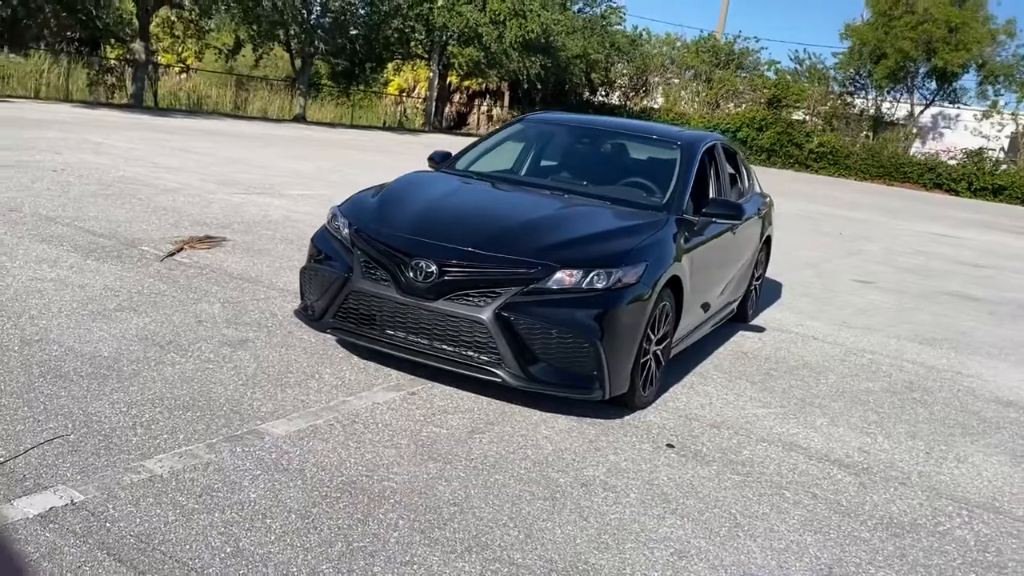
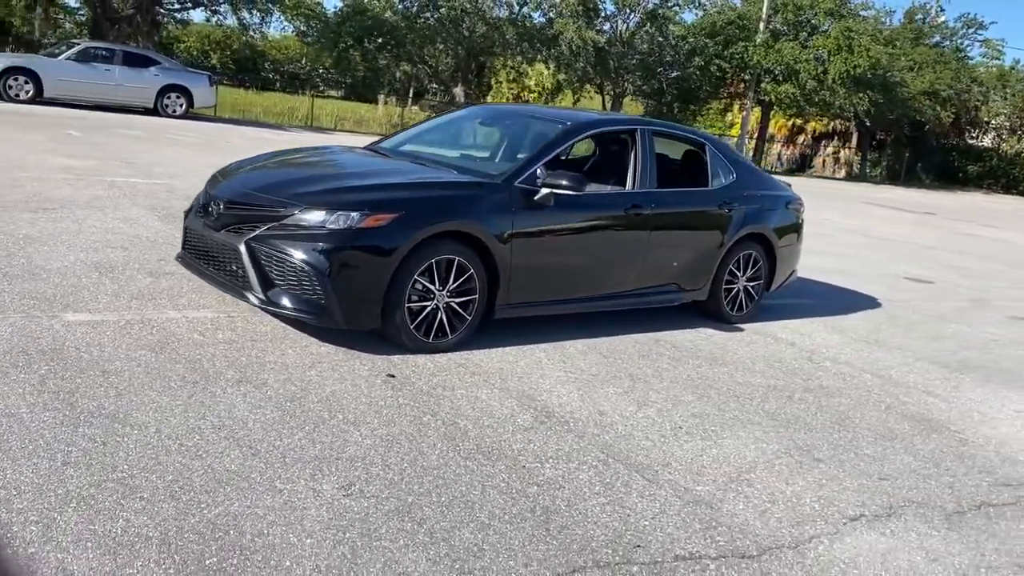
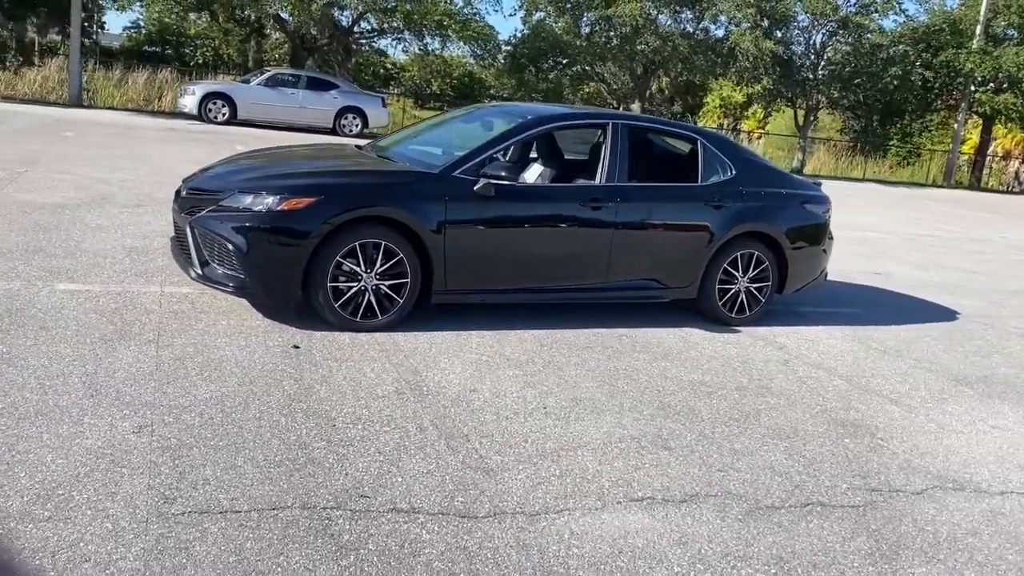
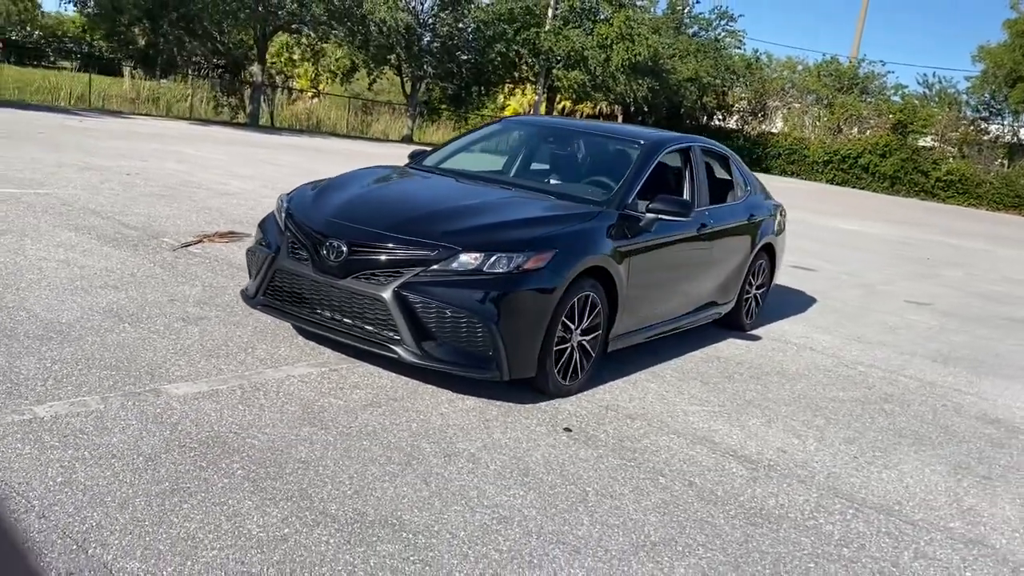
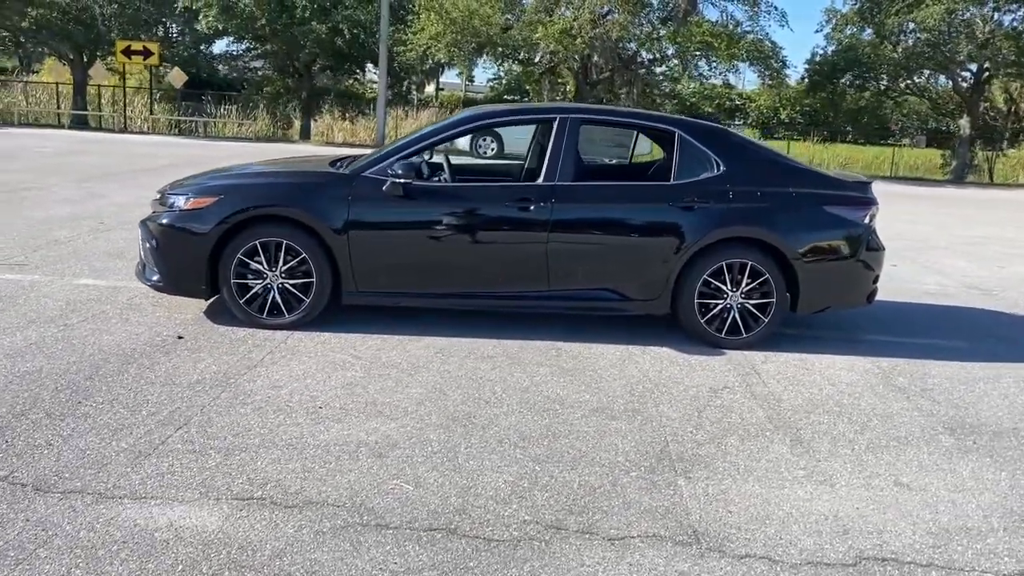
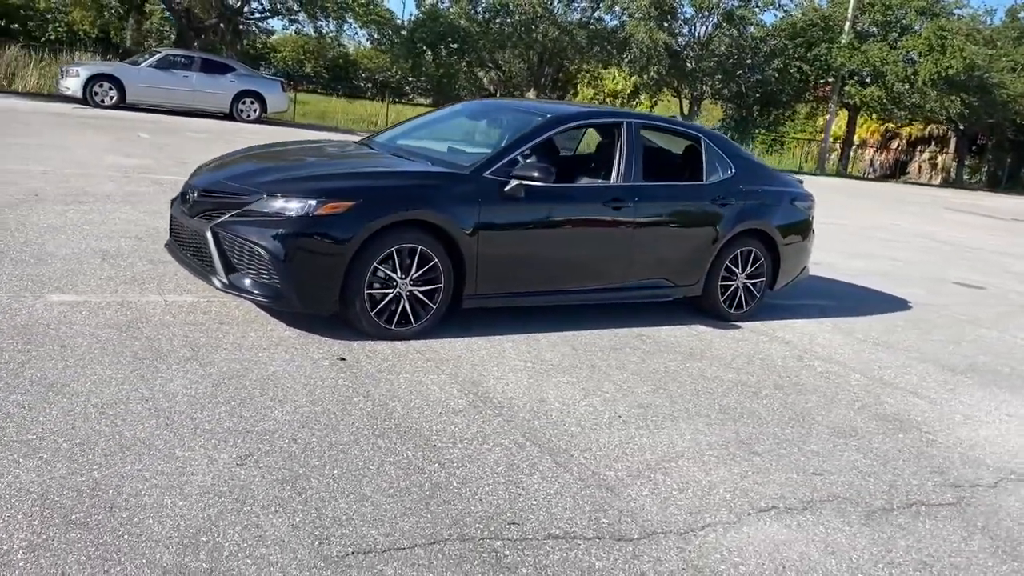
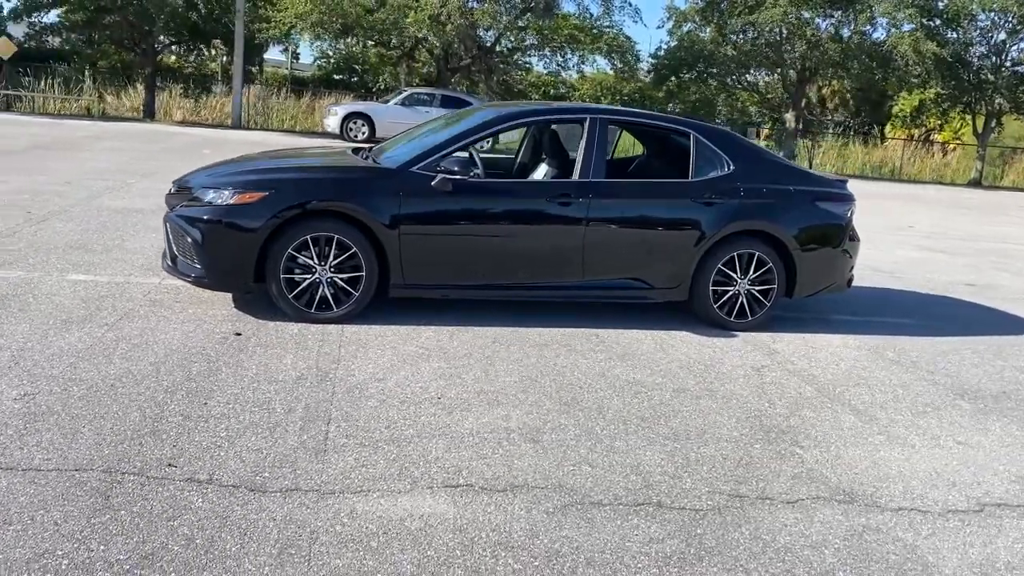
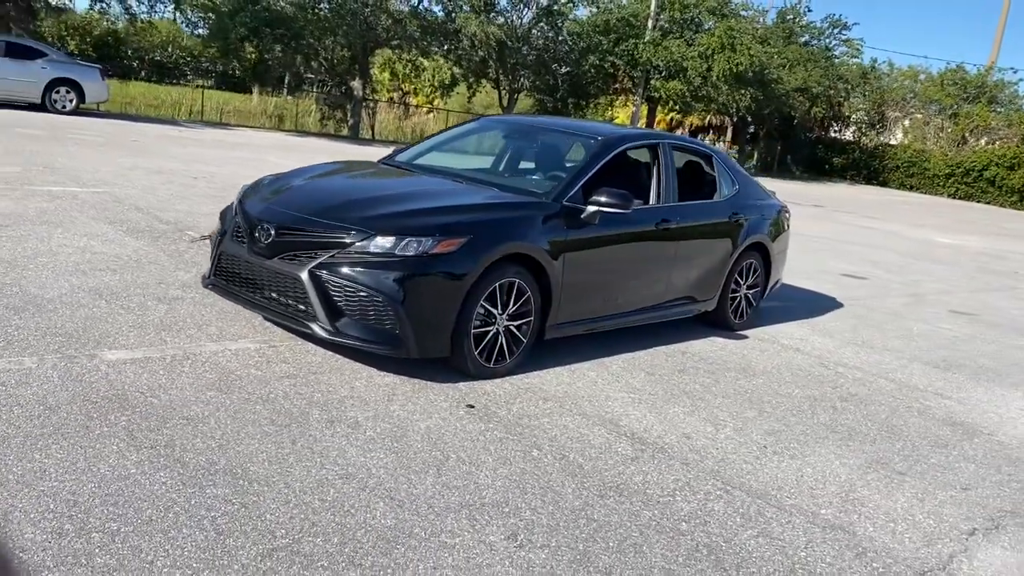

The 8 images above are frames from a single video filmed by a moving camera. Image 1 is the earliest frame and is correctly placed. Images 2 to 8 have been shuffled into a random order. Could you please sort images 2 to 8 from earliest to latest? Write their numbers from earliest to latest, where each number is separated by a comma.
4, 8, 2, 6, 3, 7, 5
